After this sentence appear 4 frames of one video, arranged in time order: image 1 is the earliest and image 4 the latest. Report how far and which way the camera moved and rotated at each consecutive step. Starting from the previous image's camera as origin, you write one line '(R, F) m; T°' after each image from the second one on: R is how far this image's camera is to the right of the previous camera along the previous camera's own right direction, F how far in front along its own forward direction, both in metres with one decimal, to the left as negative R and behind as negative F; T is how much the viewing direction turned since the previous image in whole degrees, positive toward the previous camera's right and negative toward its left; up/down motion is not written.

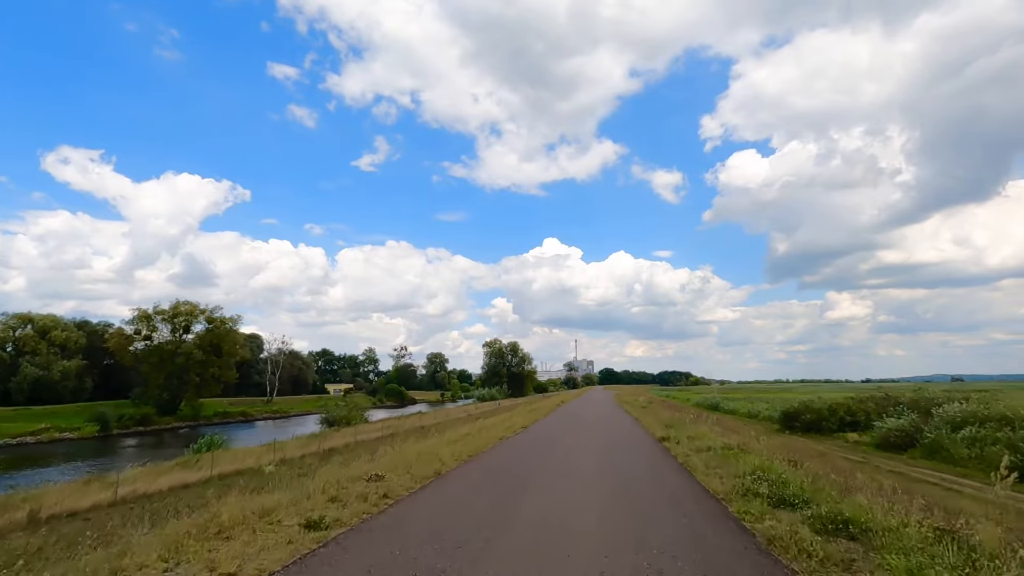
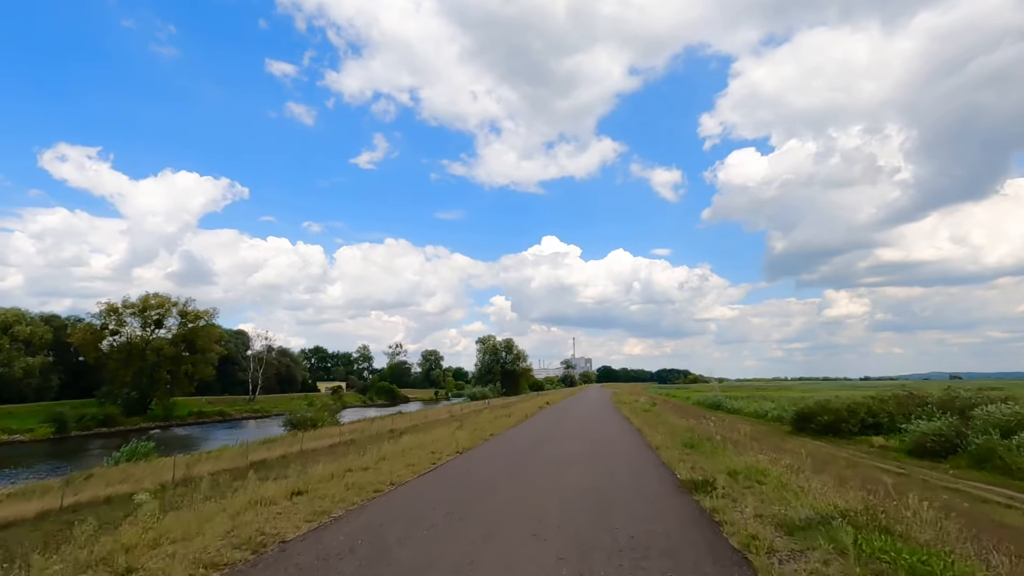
(+0.6, +3.0) m; 0°
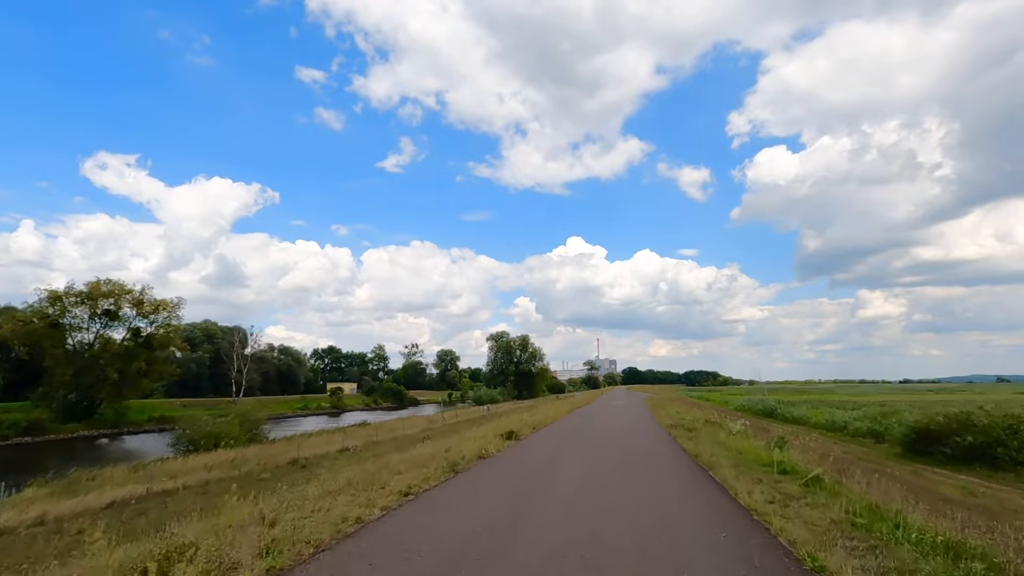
(+1.1, +8.4) m; -3°
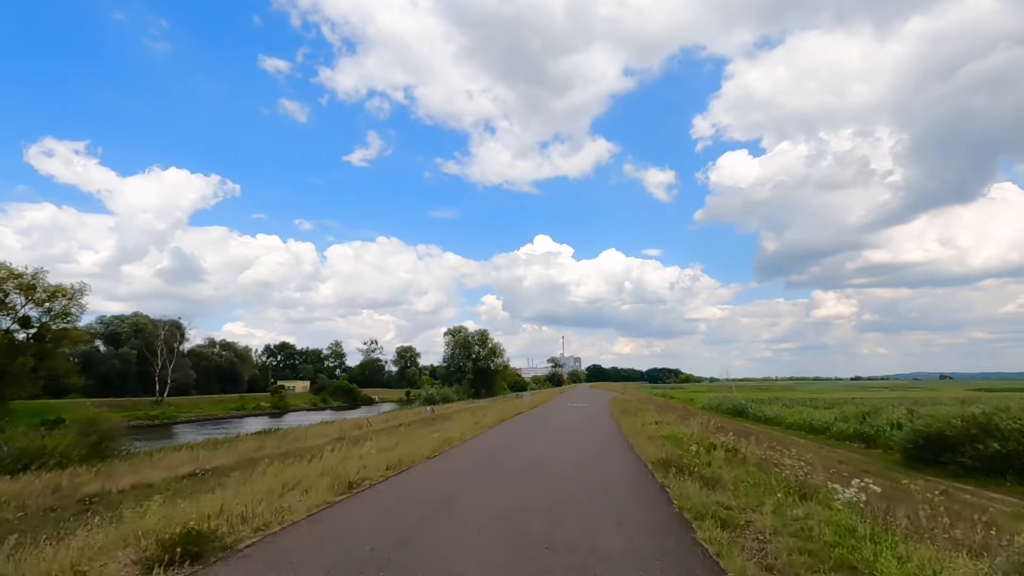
(+1.0, +4.1) m; +3°
